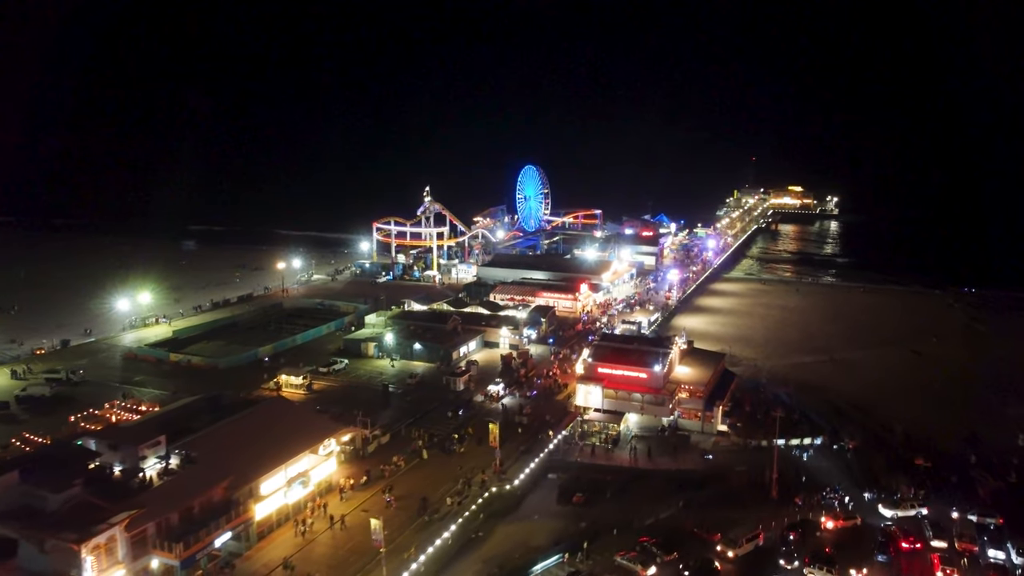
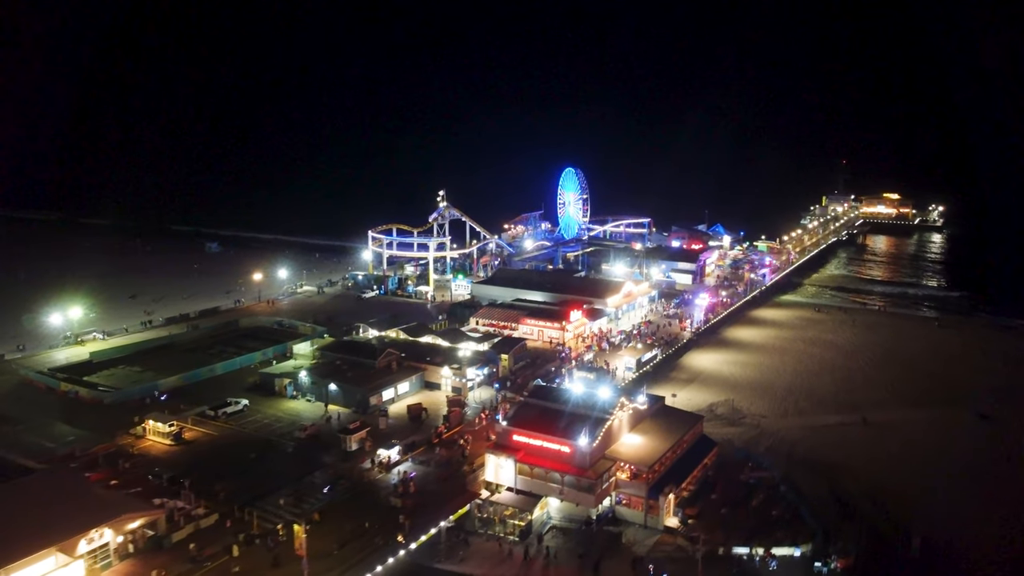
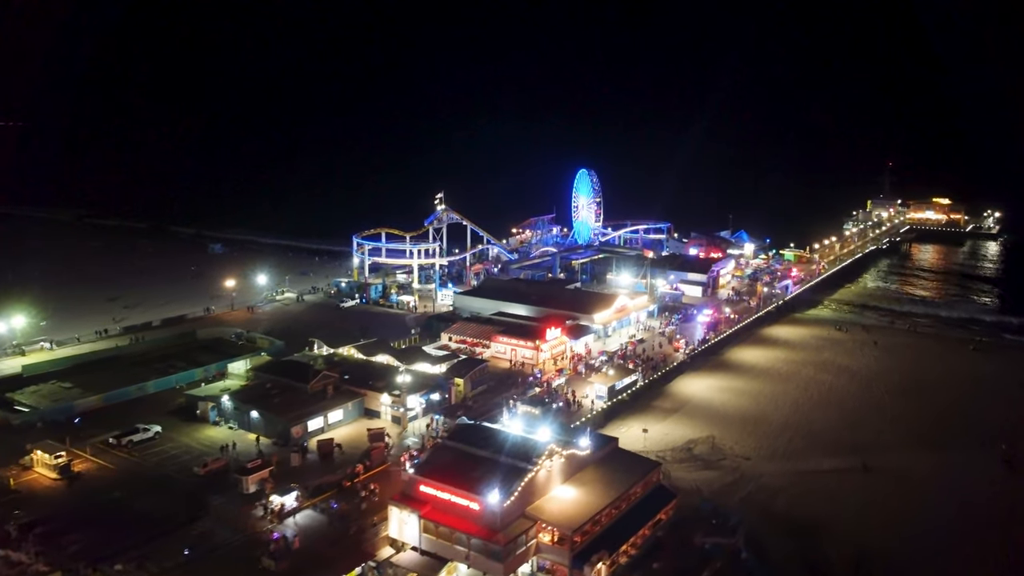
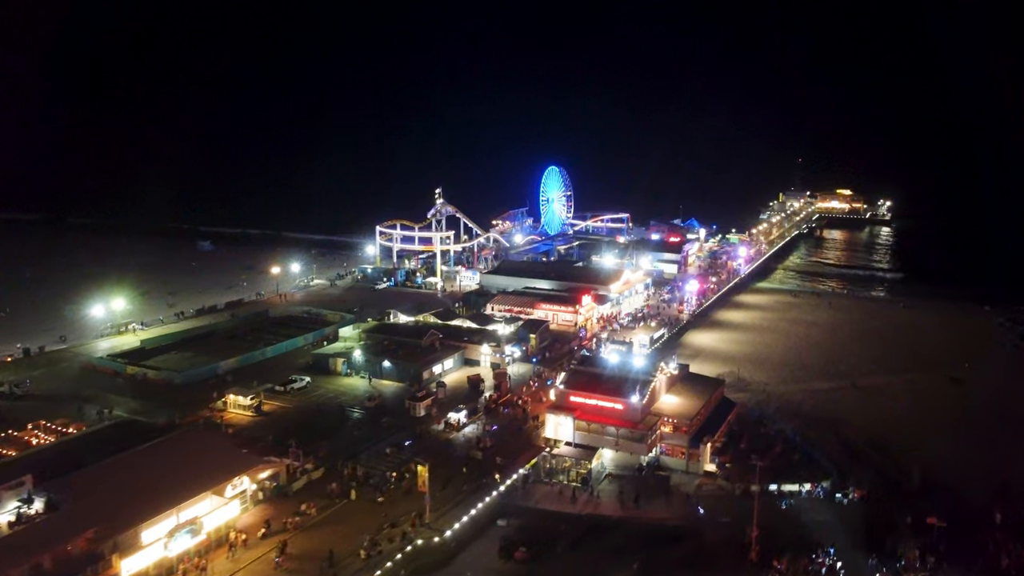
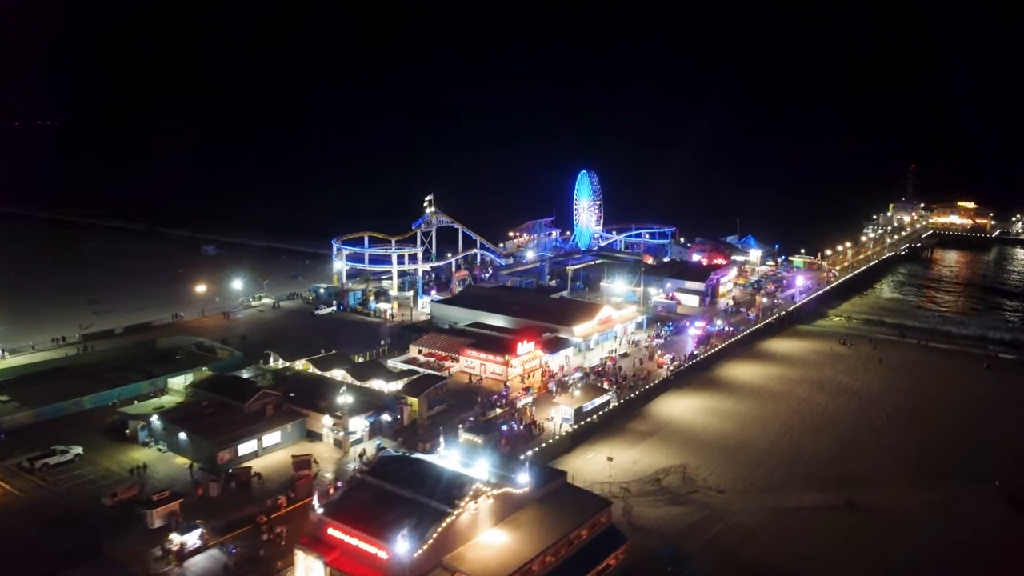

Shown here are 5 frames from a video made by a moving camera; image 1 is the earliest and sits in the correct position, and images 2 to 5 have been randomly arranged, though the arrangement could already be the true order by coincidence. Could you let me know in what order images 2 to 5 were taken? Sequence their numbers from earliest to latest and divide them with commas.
4, 2, 3, 5
